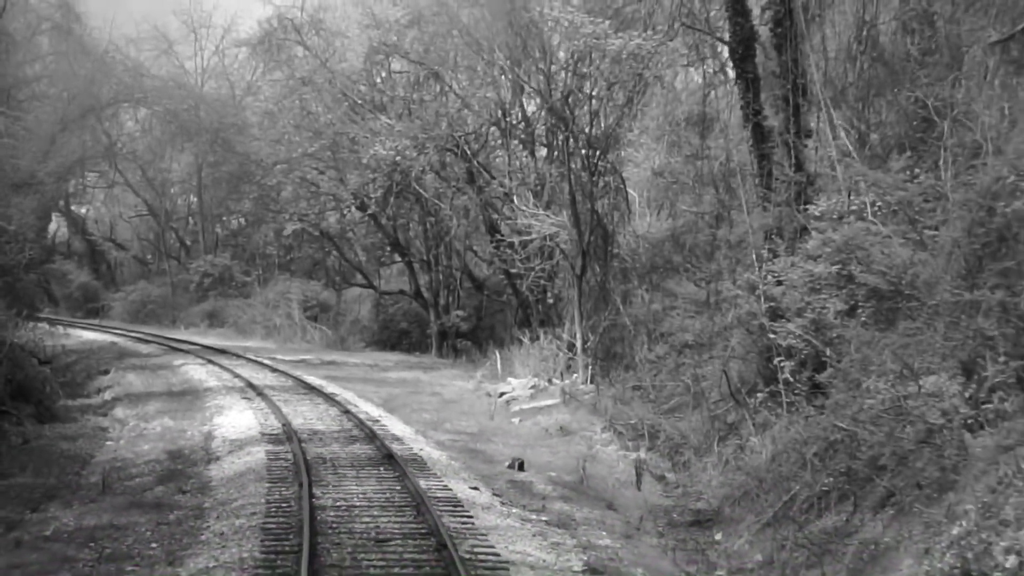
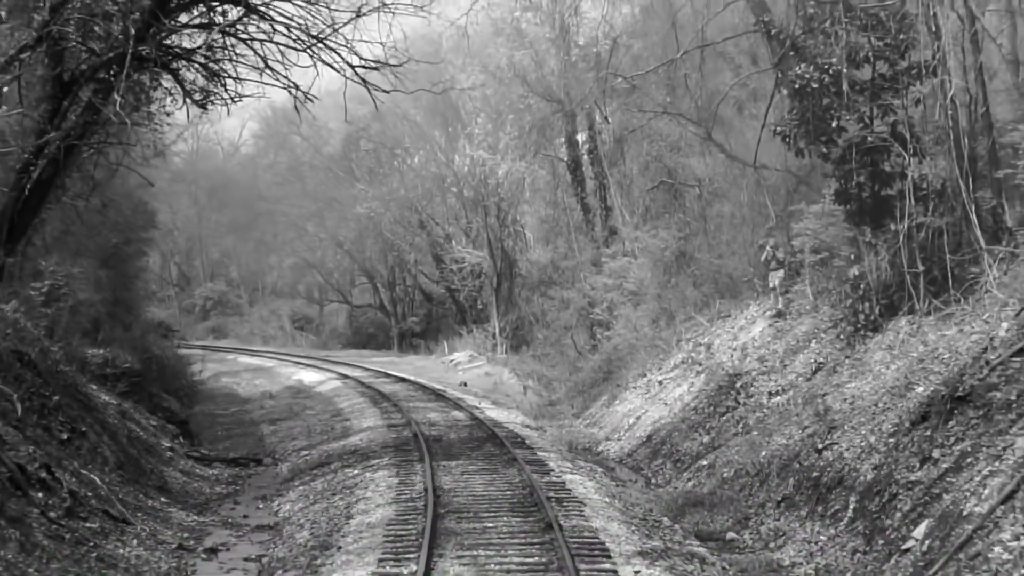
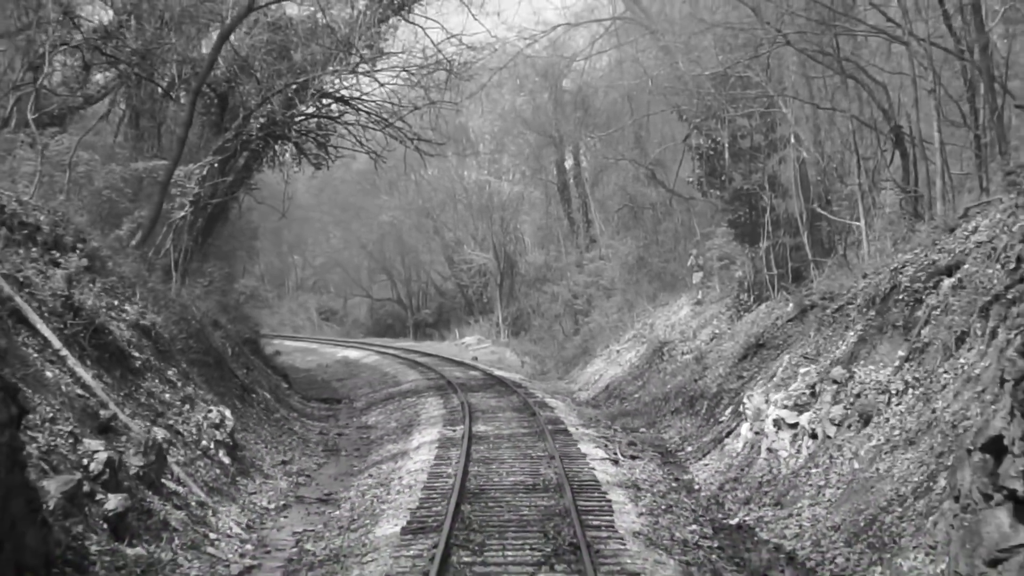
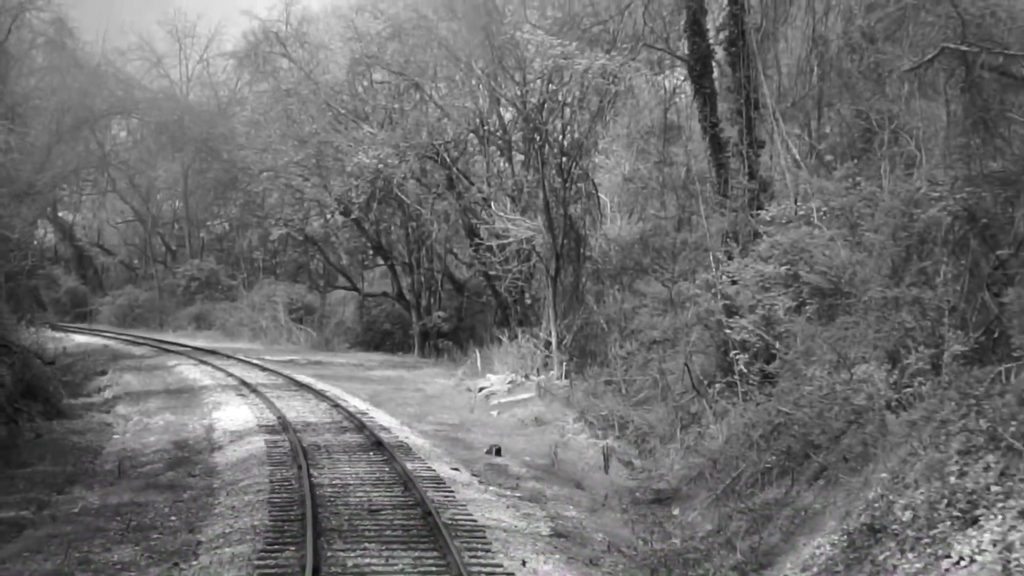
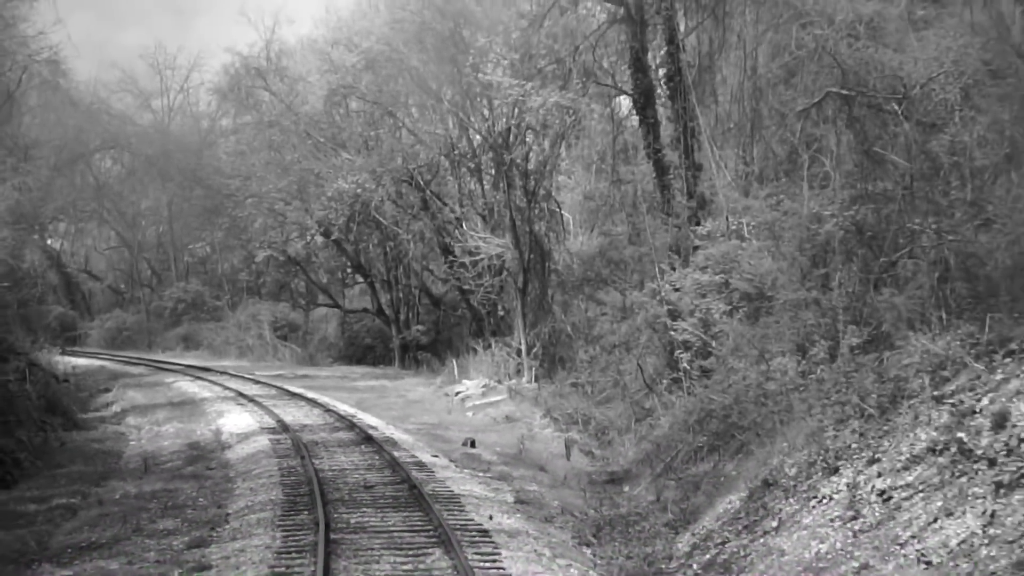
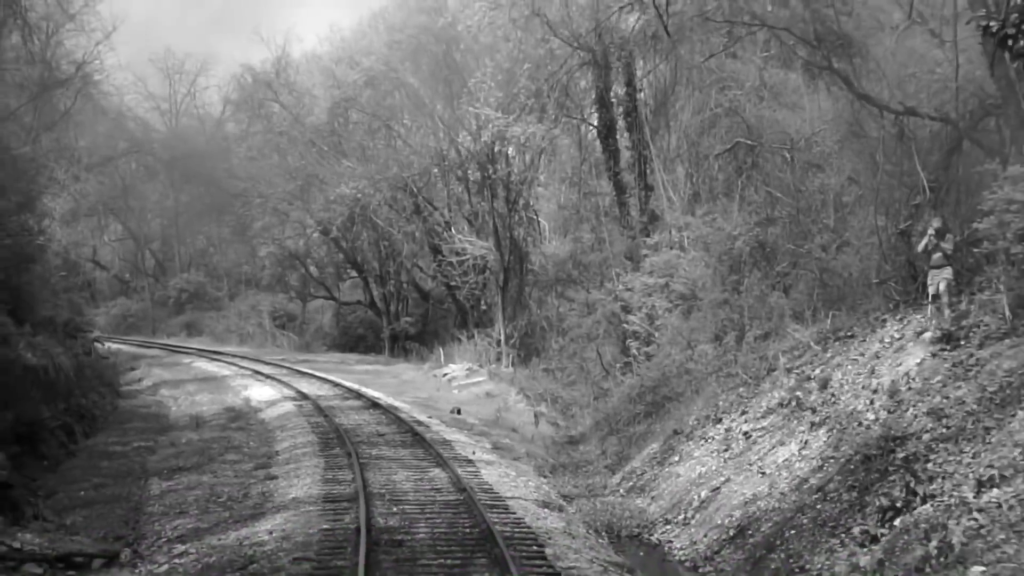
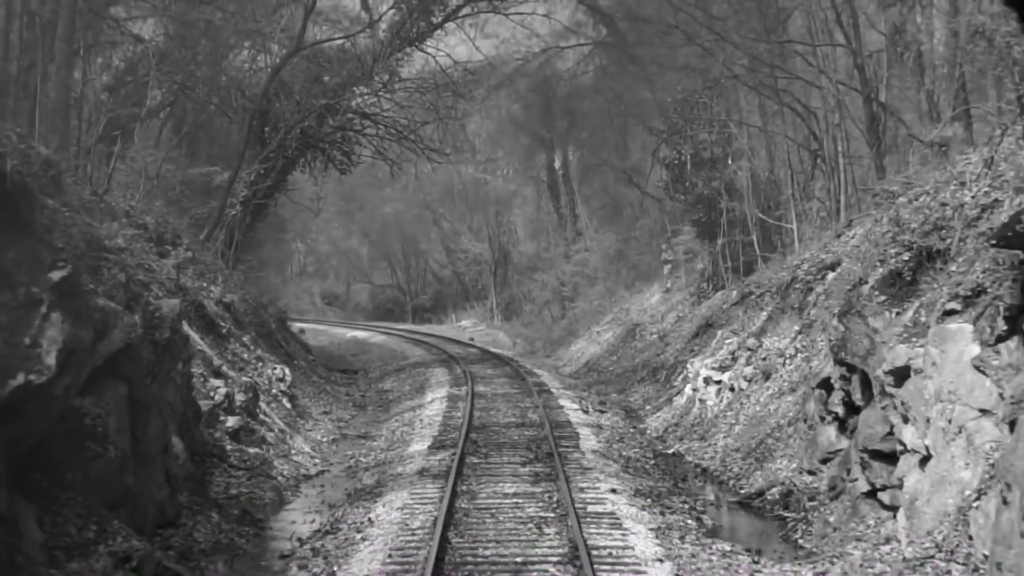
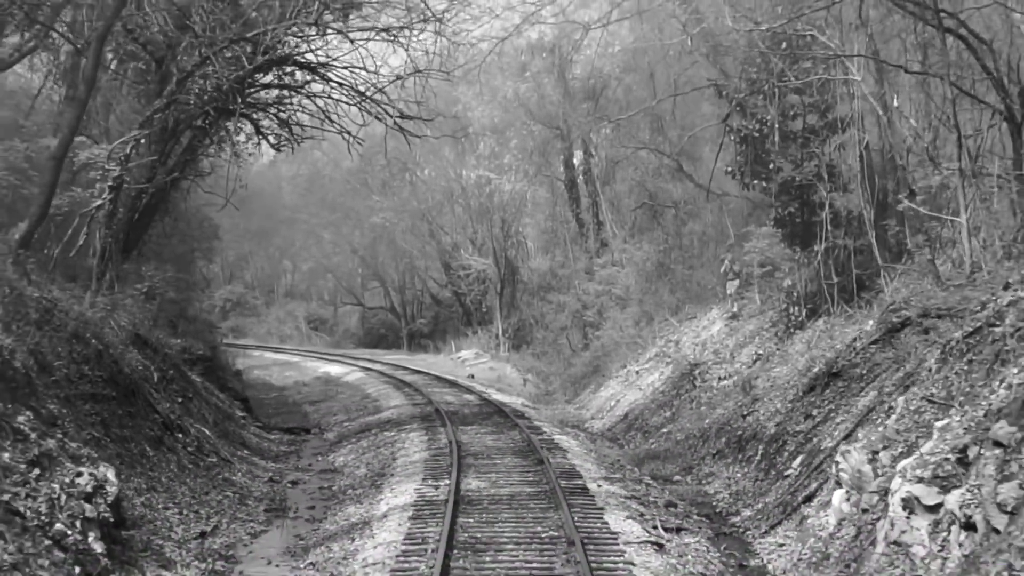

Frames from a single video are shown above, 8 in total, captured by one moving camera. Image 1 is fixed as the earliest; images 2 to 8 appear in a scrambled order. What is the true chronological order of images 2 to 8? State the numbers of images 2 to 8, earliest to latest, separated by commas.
4, 5, 6, 2, 8, 3, 7
